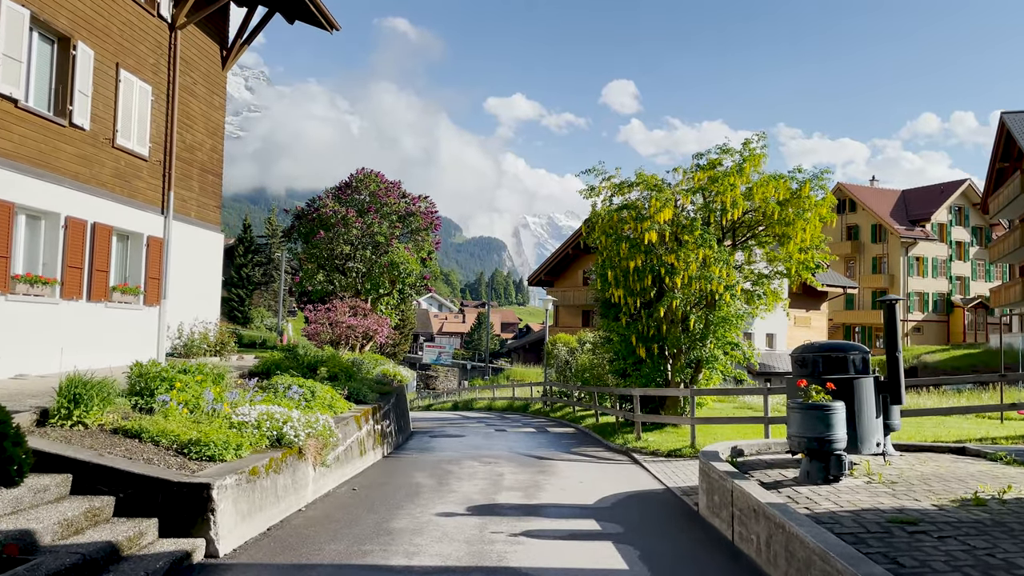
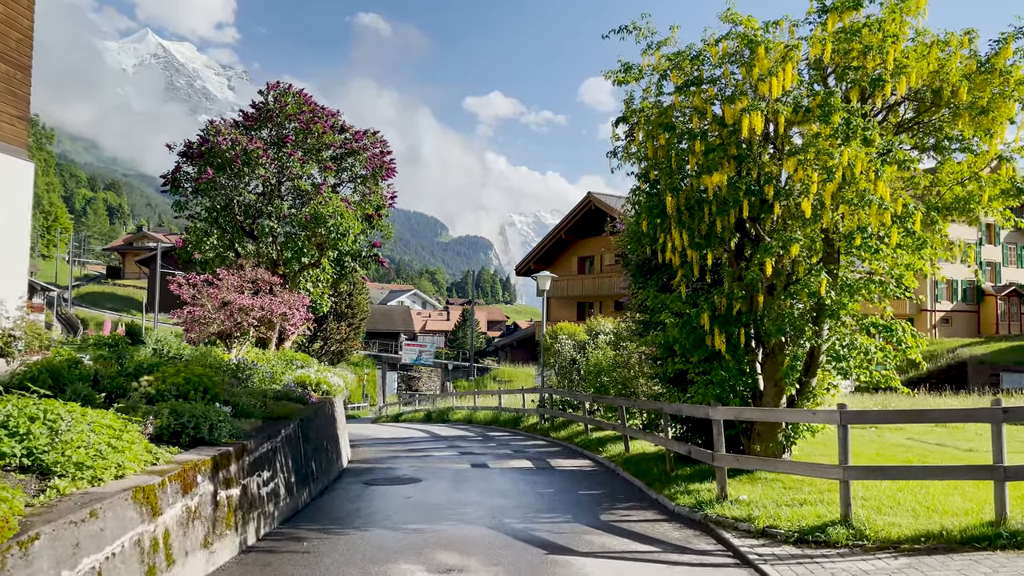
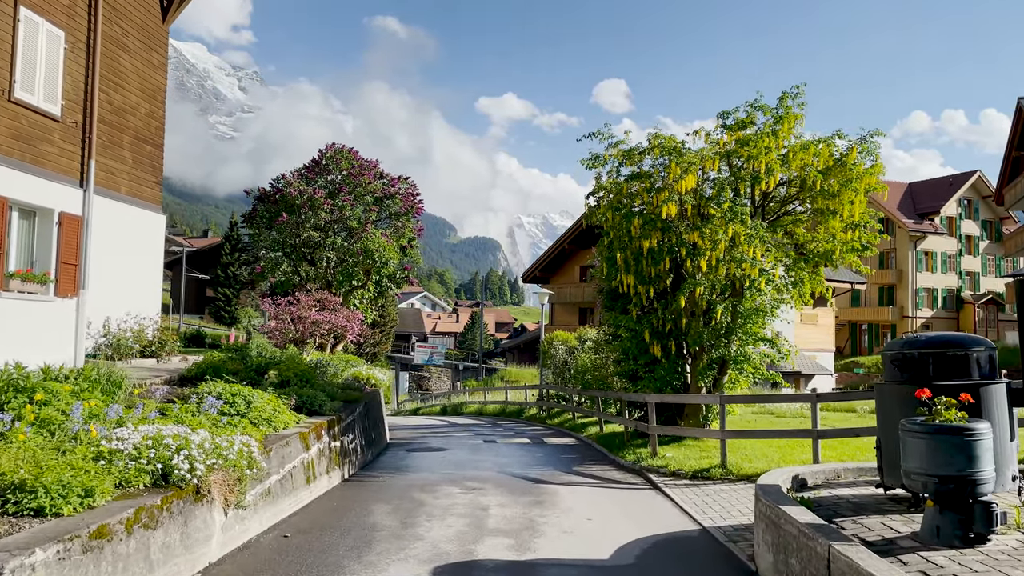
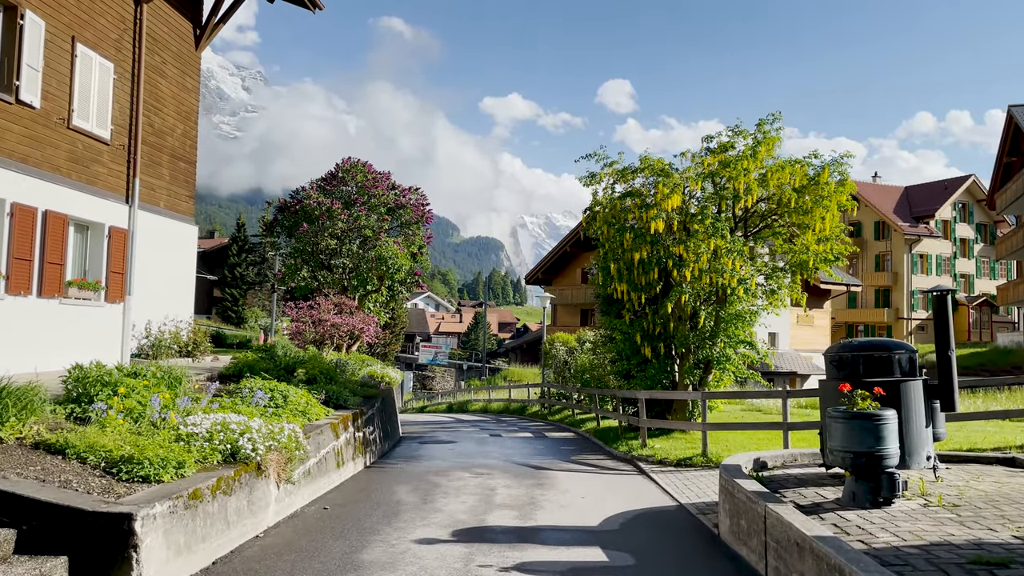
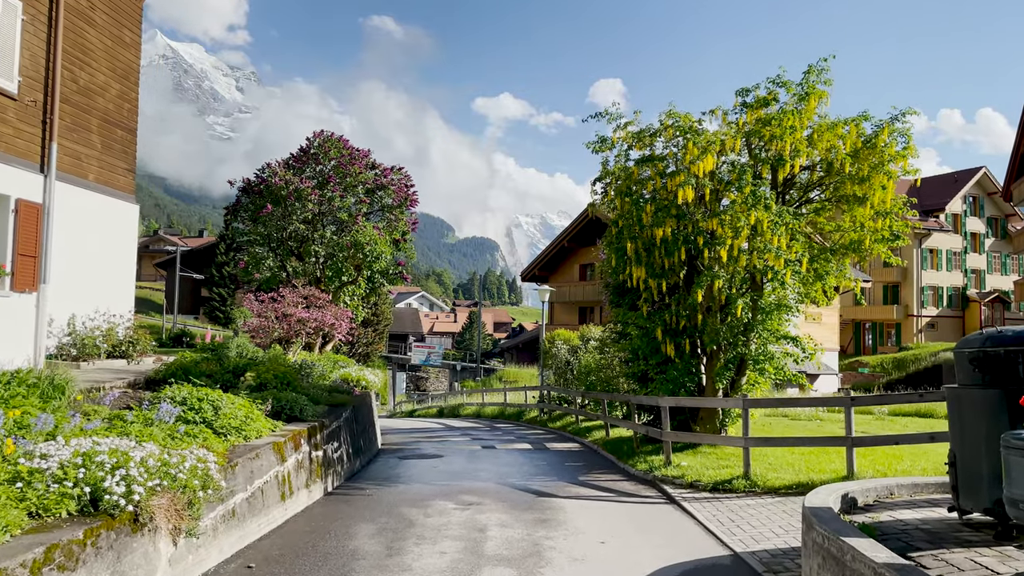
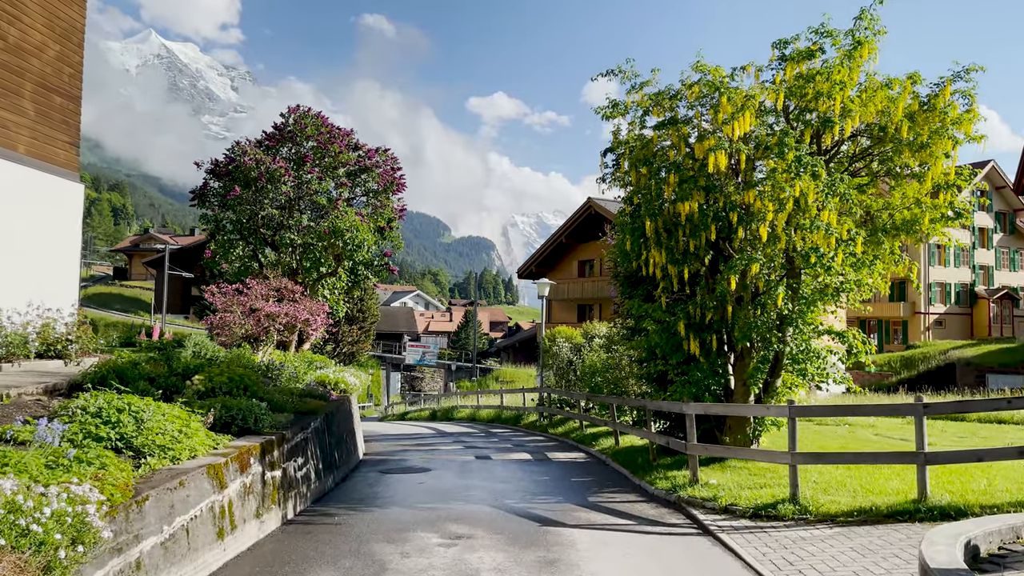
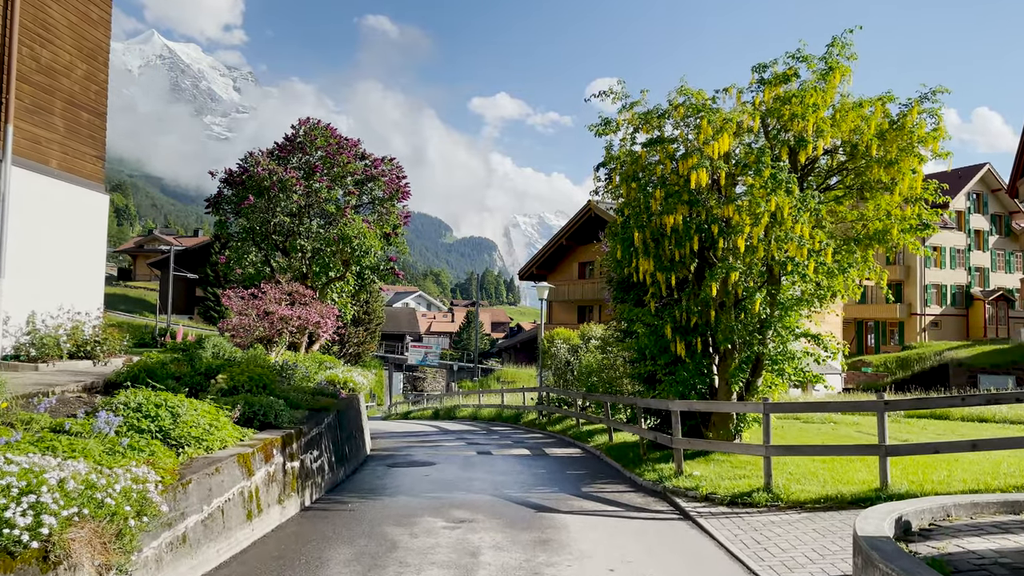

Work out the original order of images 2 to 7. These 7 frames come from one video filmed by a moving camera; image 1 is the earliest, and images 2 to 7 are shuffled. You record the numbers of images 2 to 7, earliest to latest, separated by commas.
4, 3, 5, 7, 6, 2
